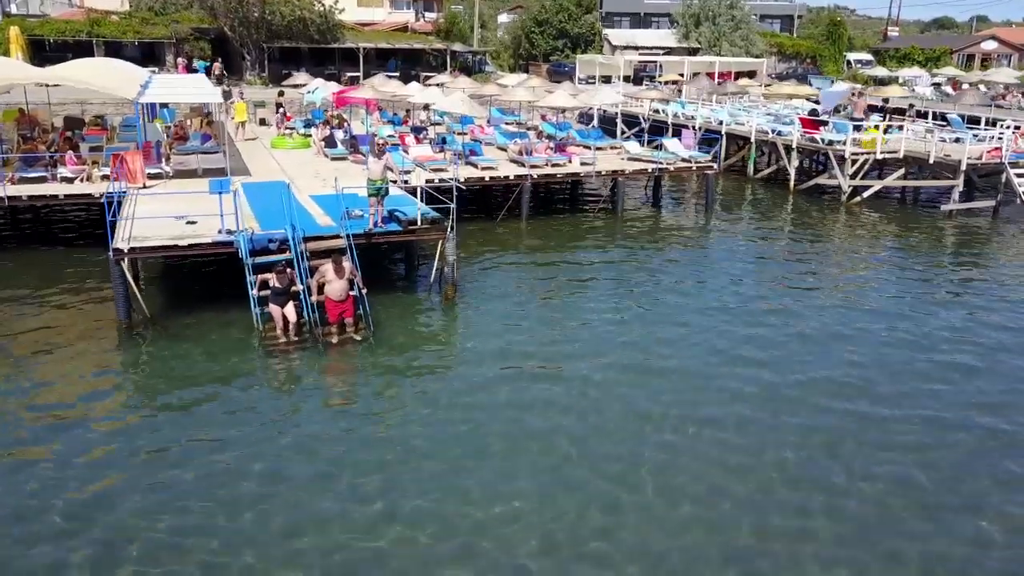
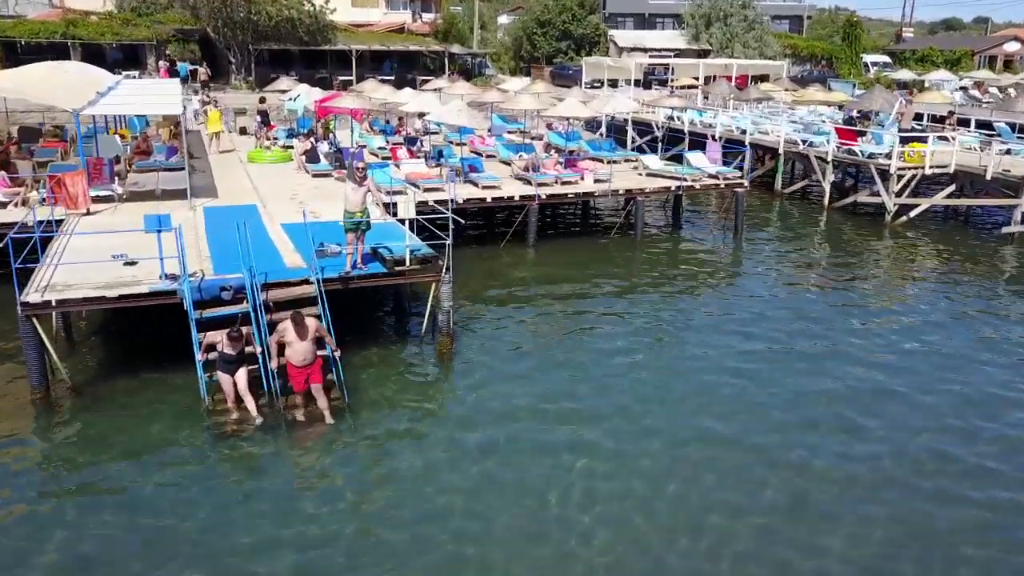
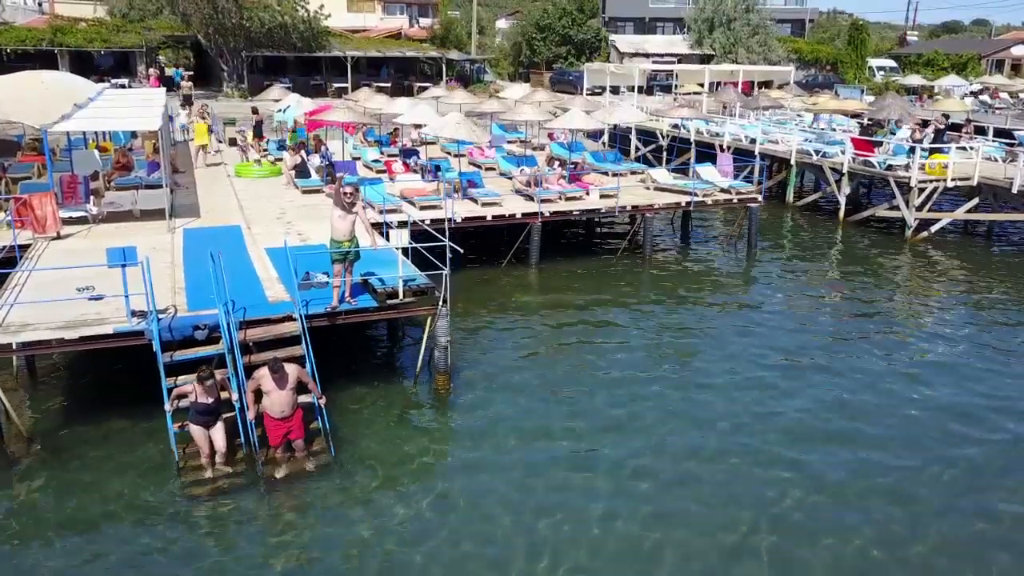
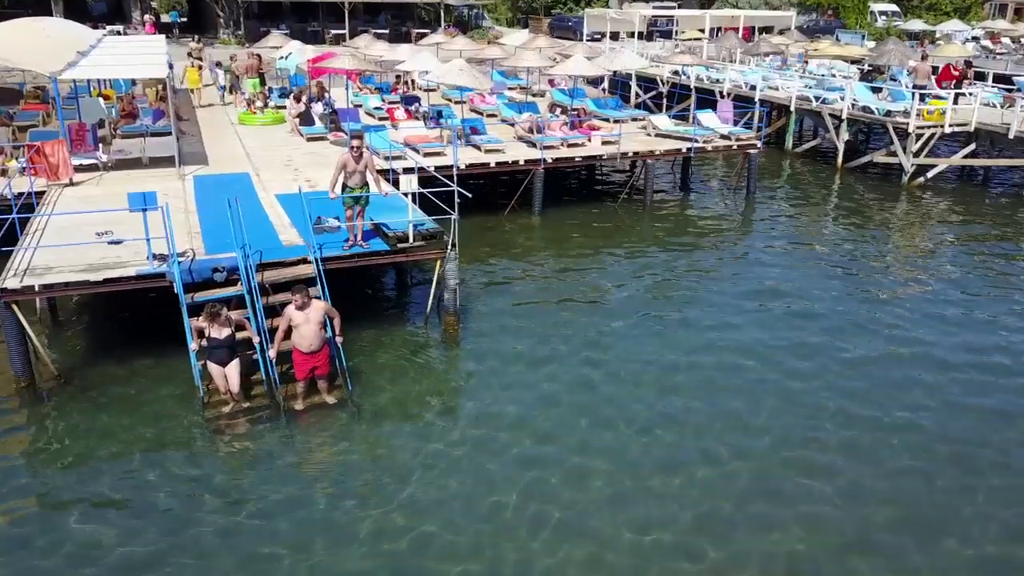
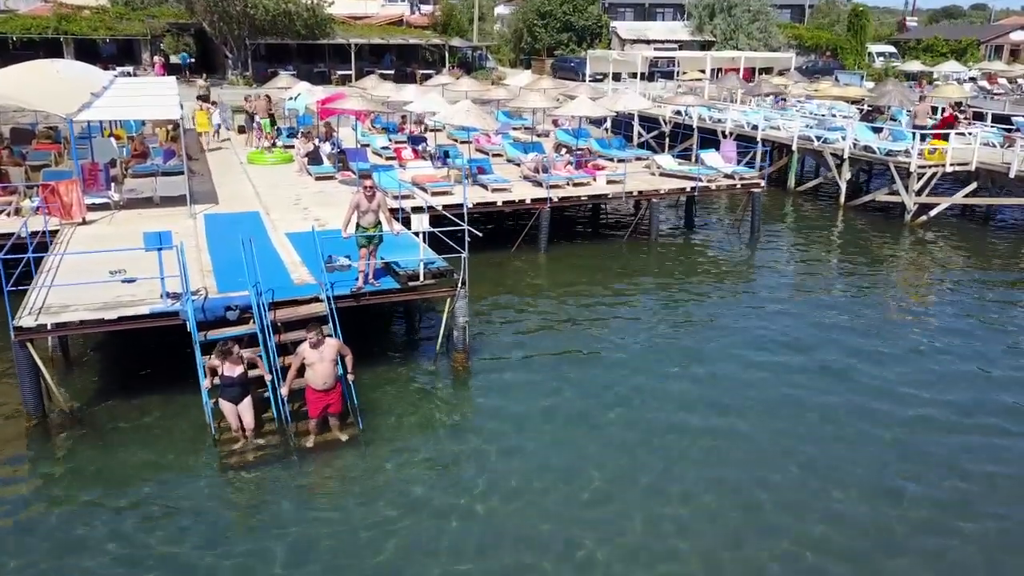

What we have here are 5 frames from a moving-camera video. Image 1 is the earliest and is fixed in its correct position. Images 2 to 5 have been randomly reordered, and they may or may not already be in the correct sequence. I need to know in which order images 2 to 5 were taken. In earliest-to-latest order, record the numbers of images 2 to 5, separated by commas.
2, 3, 5, 4
